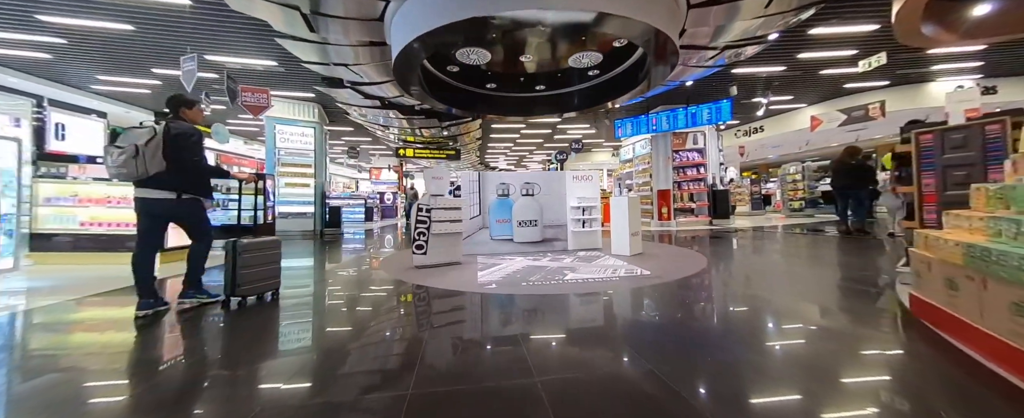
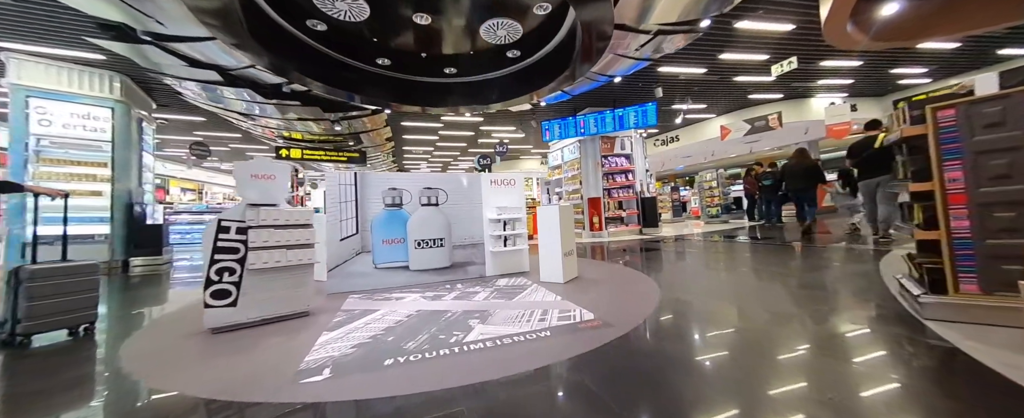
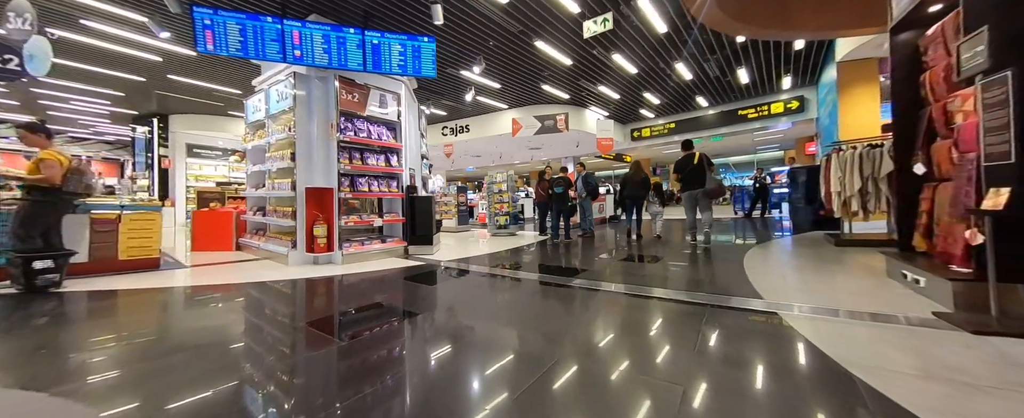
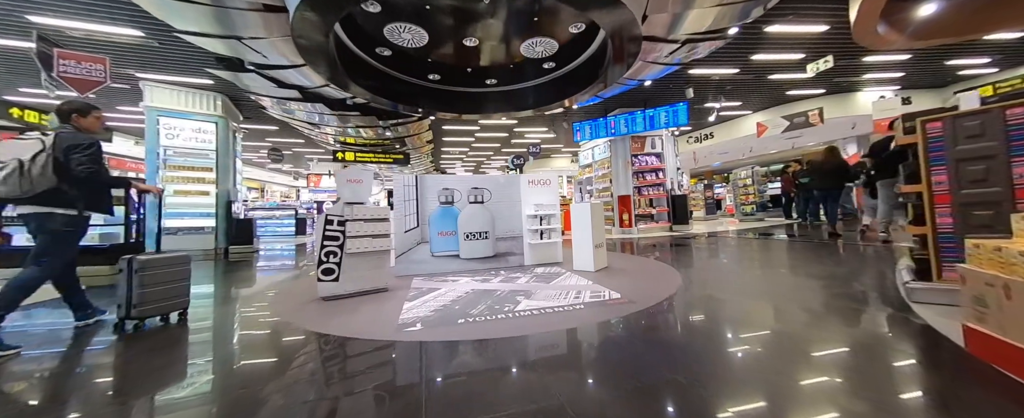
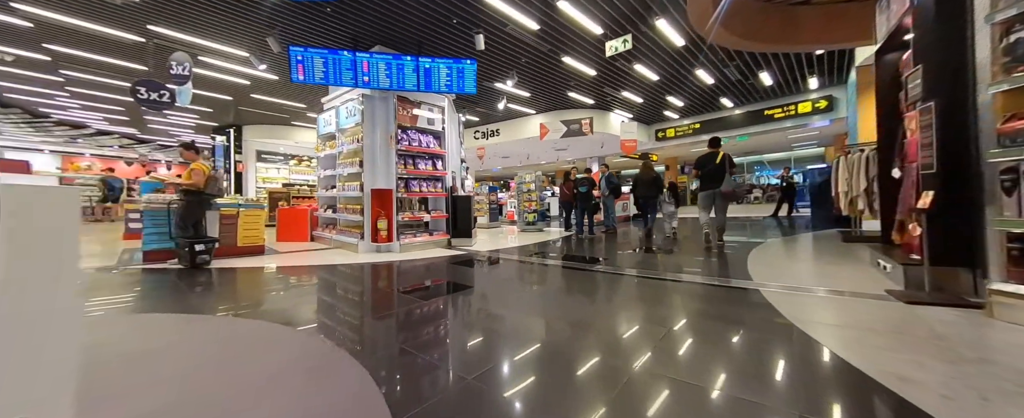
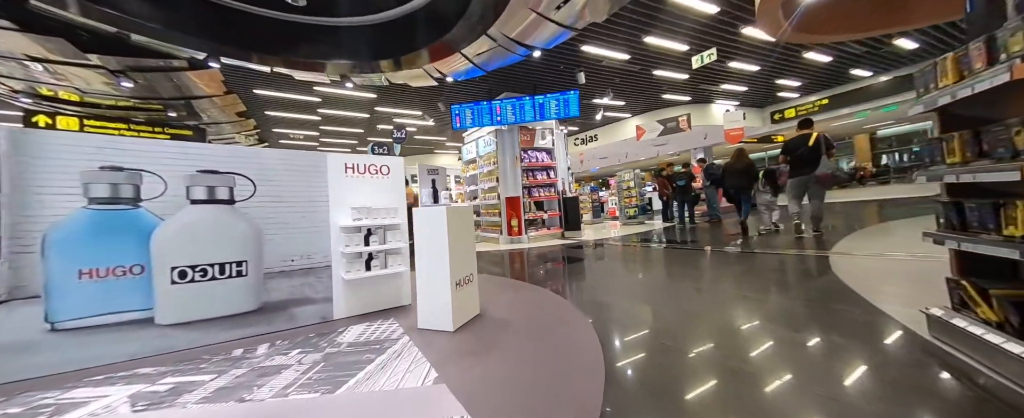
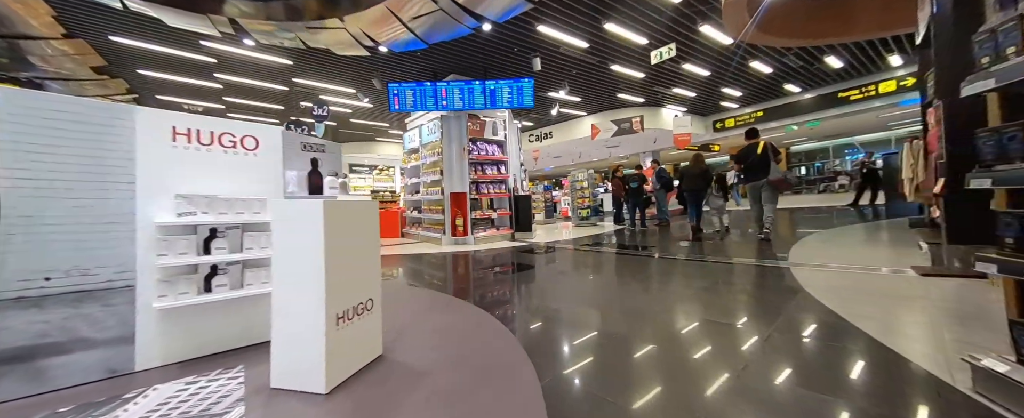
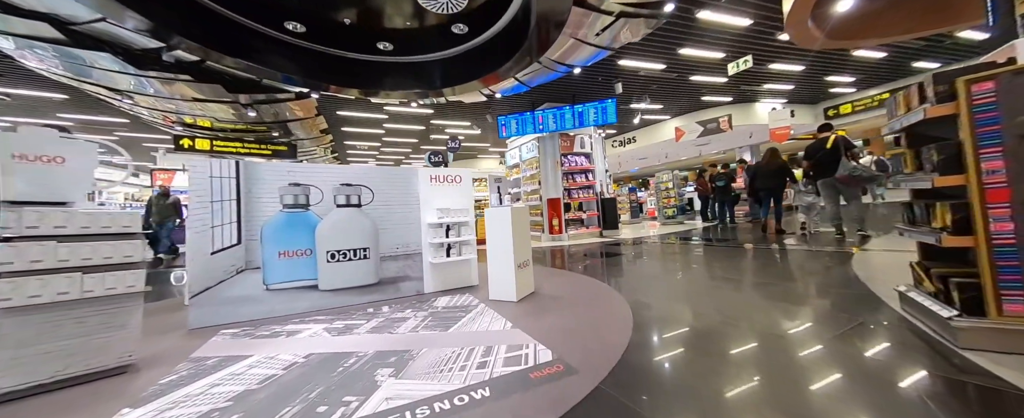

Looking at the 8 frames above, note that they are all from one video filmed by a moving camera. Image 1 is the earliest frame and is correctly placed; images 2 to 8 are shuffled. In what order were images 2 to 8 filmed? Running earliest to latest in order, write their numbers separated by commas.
4, 2, 8, 6, 7, 5, 3
